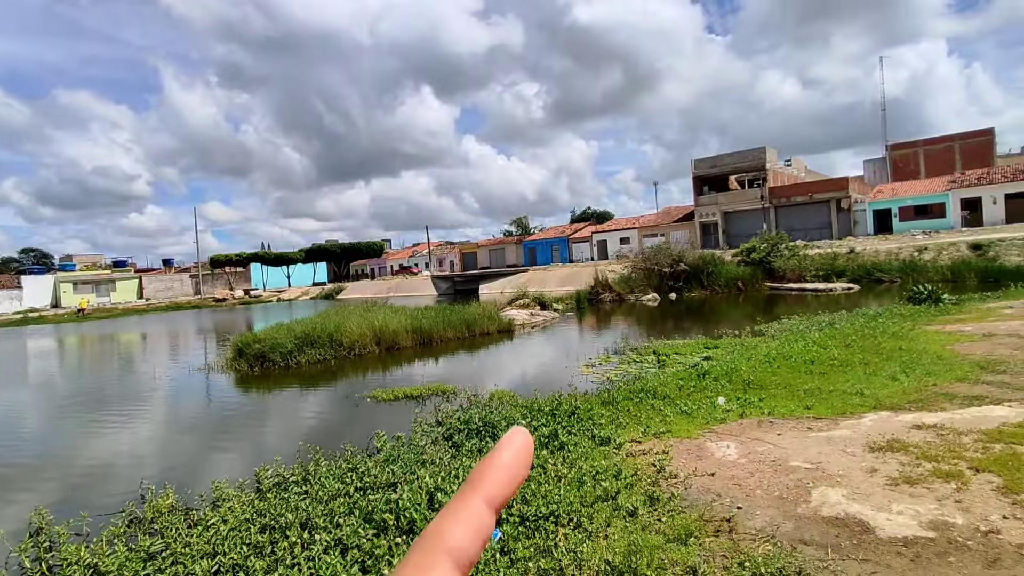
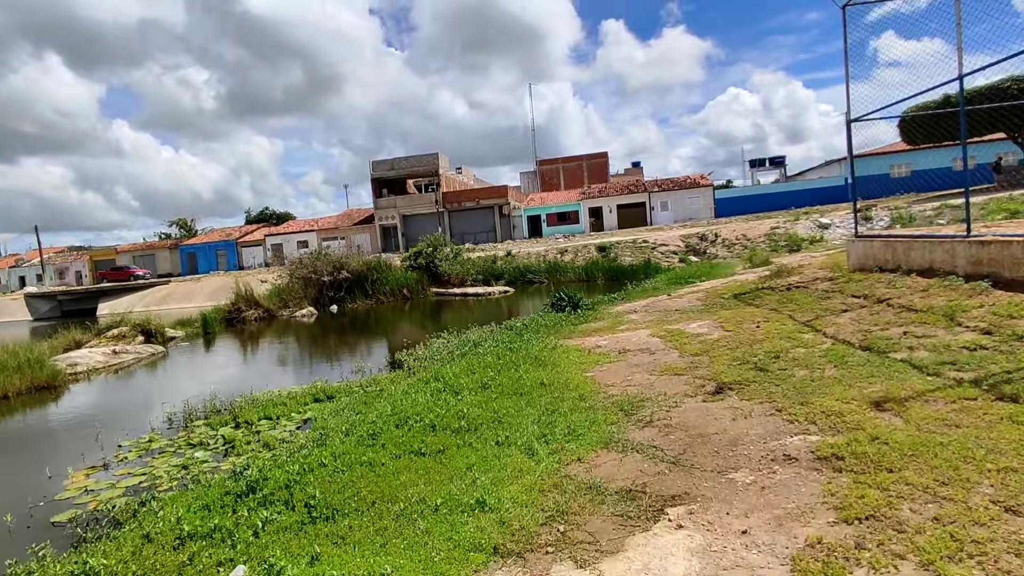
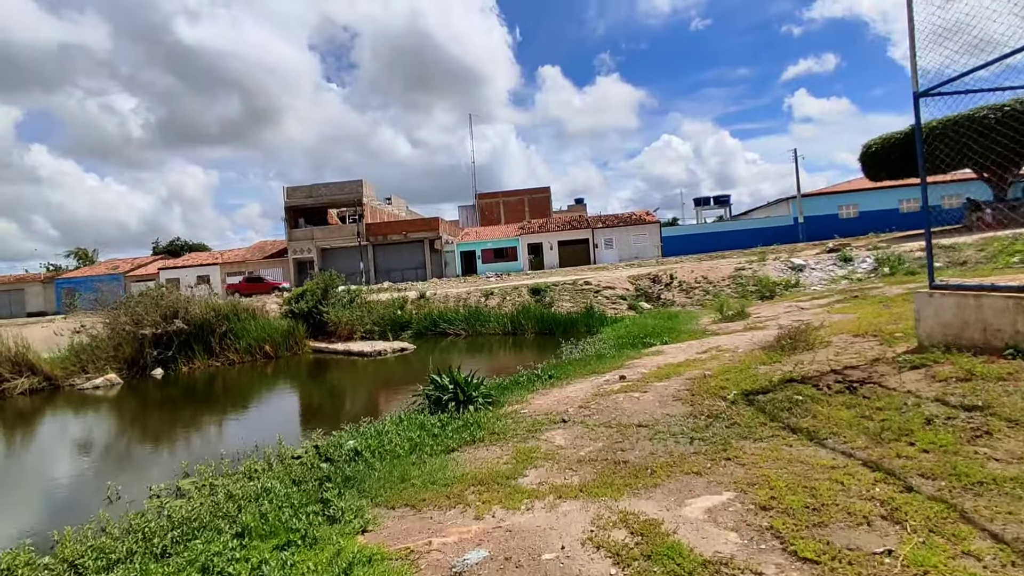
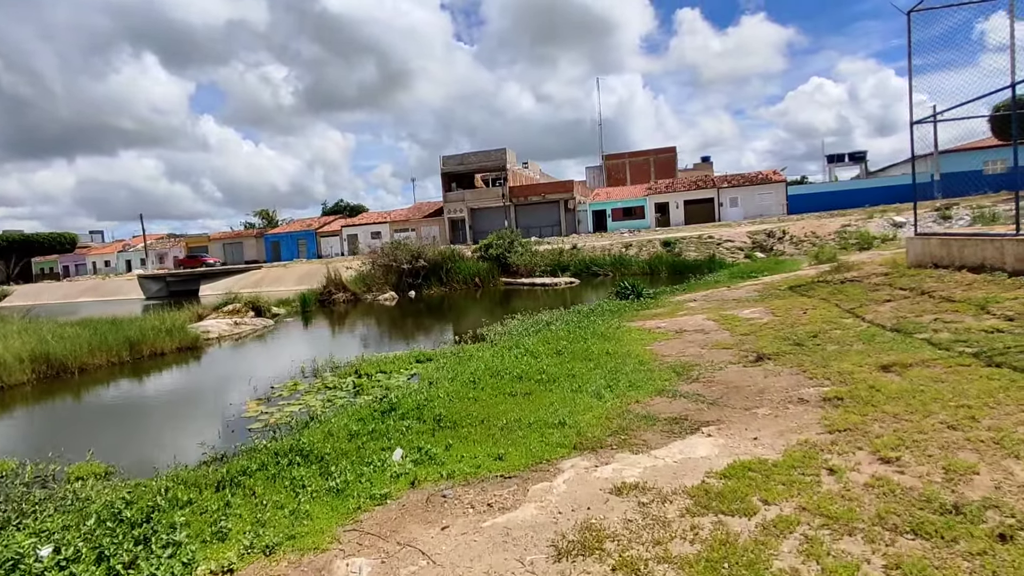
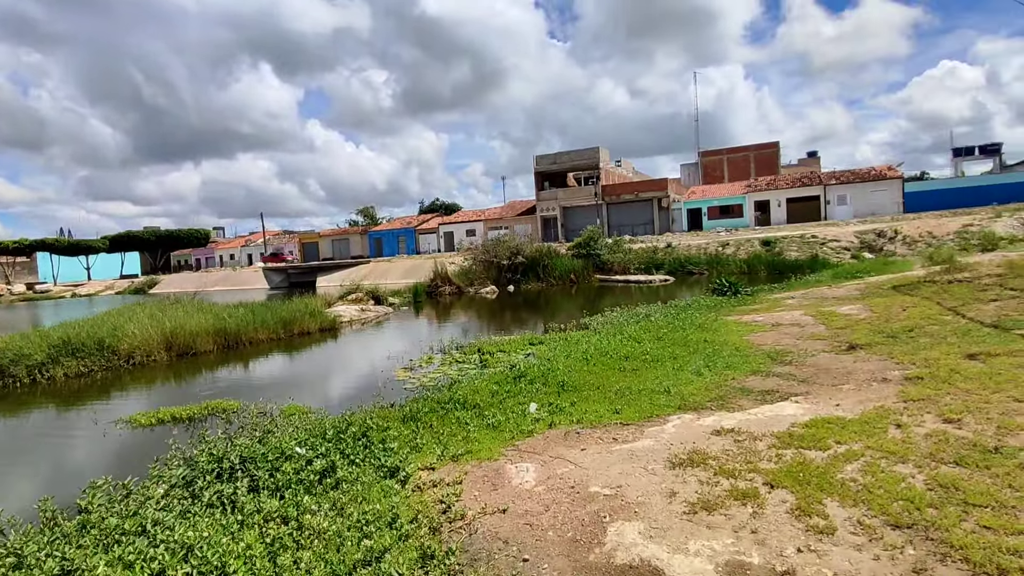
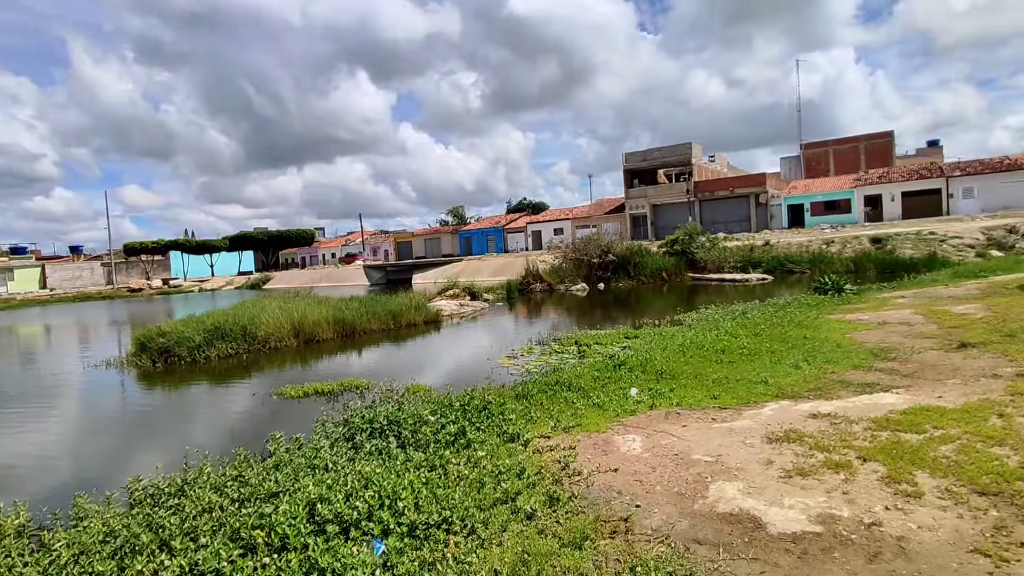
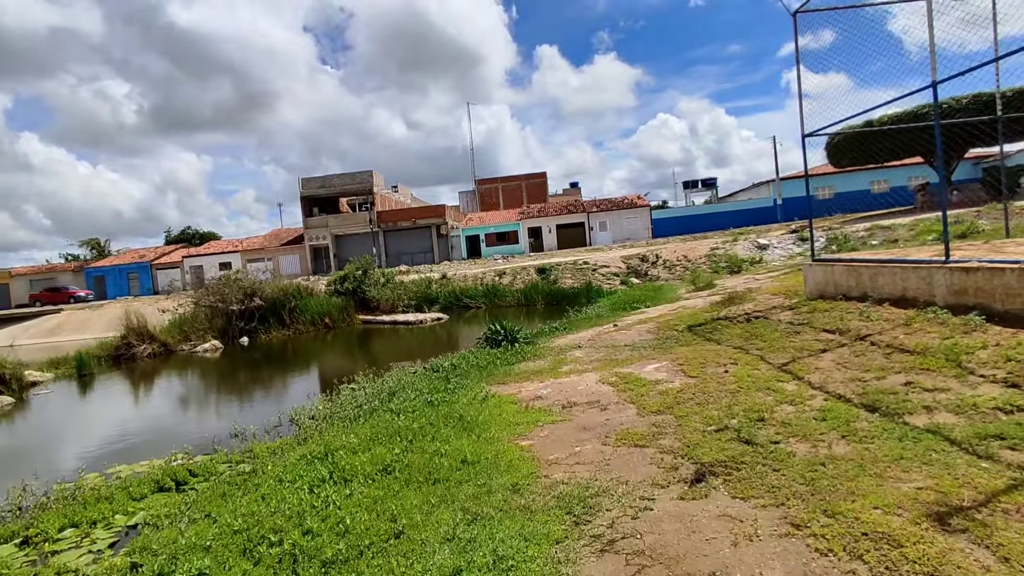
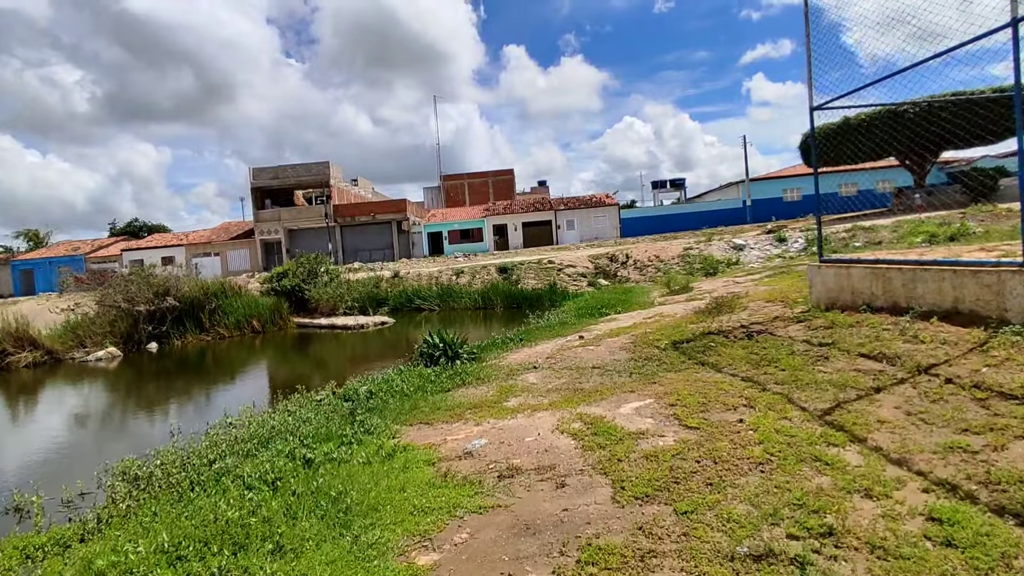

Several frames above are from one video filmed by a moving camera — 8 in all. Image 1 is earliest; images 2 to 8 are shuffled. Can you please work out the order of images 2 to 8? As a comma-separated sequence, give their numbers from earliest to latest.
6, 5, 4, 2, 7, 8, 3
